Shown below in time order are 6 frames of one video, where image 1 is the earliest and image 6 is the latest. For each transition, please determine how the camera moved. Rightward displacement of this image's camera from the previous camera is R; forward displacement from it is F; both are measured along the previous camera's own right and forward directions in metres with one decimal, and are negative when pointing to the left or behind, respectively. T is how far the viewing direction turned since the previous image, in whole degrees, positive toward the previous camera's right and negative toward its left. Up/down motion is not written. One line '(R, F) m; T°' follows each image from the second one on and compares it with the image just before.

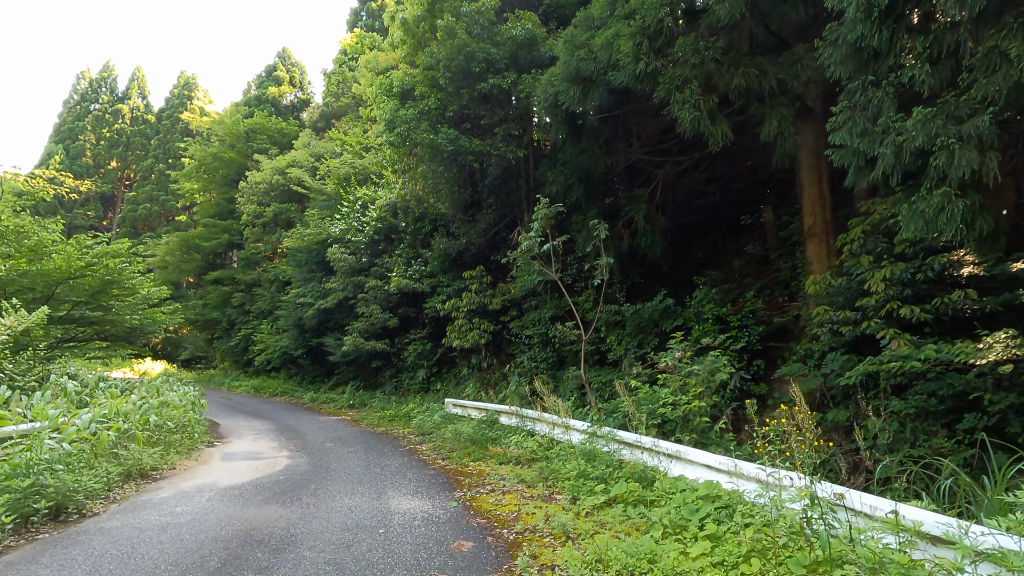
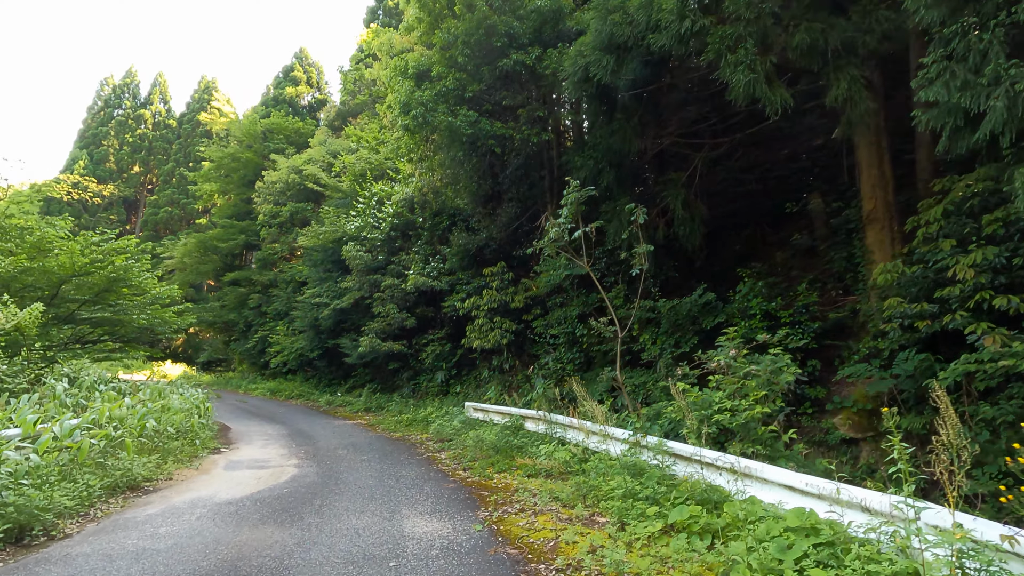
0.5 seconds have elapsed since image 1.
(-0.1, +0.7) m; -2°
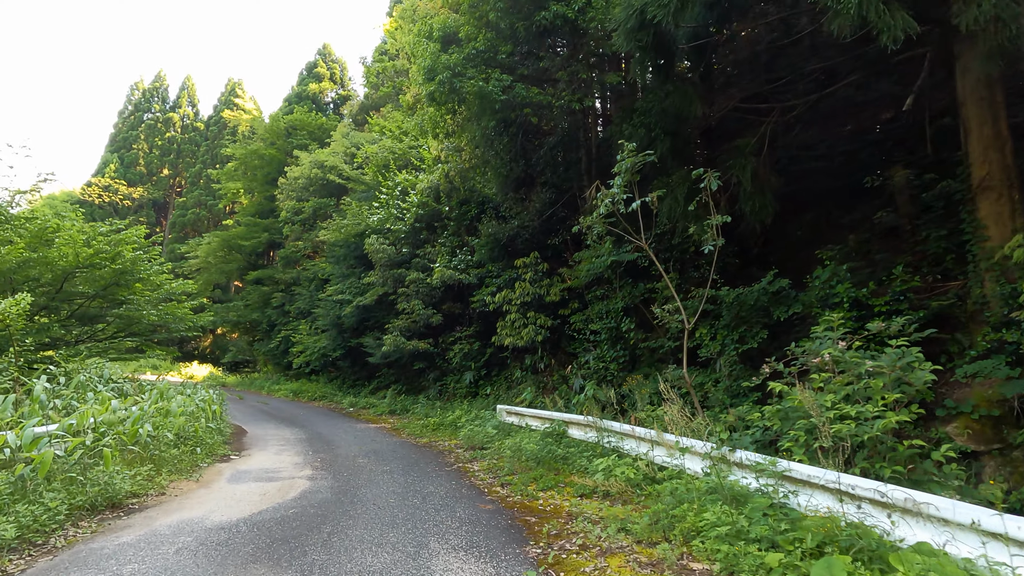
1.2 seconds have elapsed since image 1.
(-0.2, +1.0) m; -3°
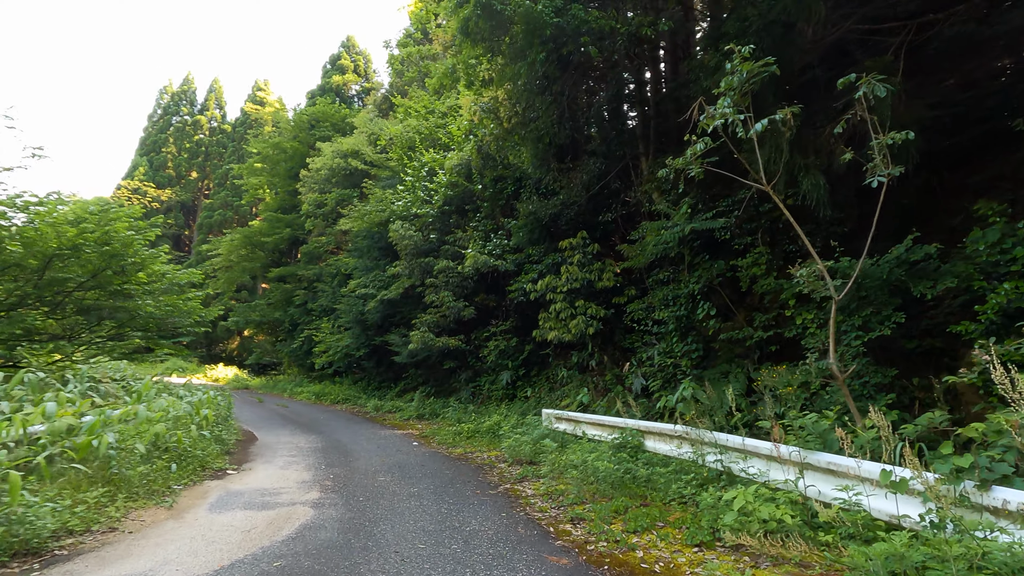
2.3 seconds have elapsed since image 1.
(-0.3, +1.5) m; -3°
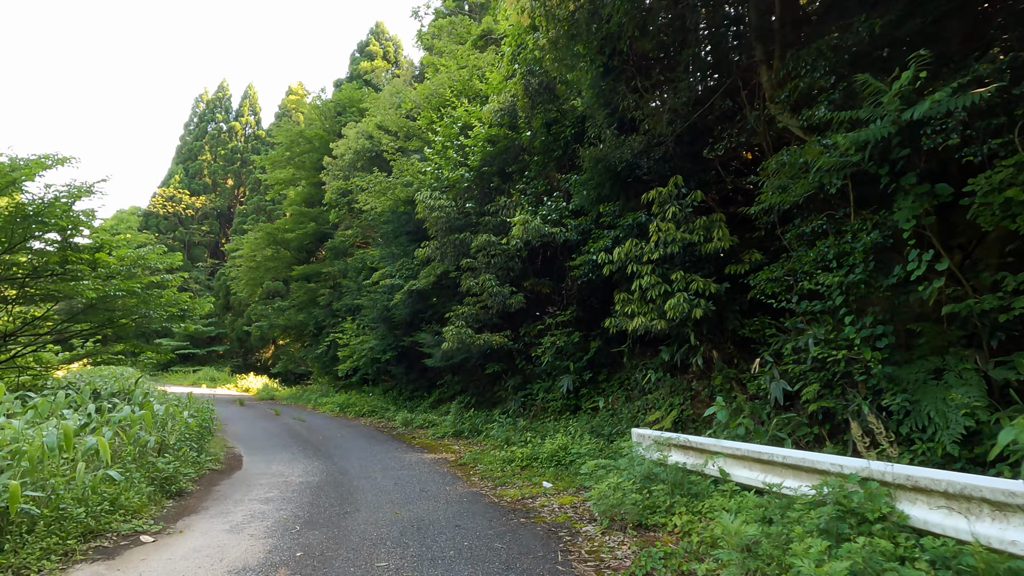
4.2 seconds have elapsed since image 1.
(-0.4, +2.6) m; -4°
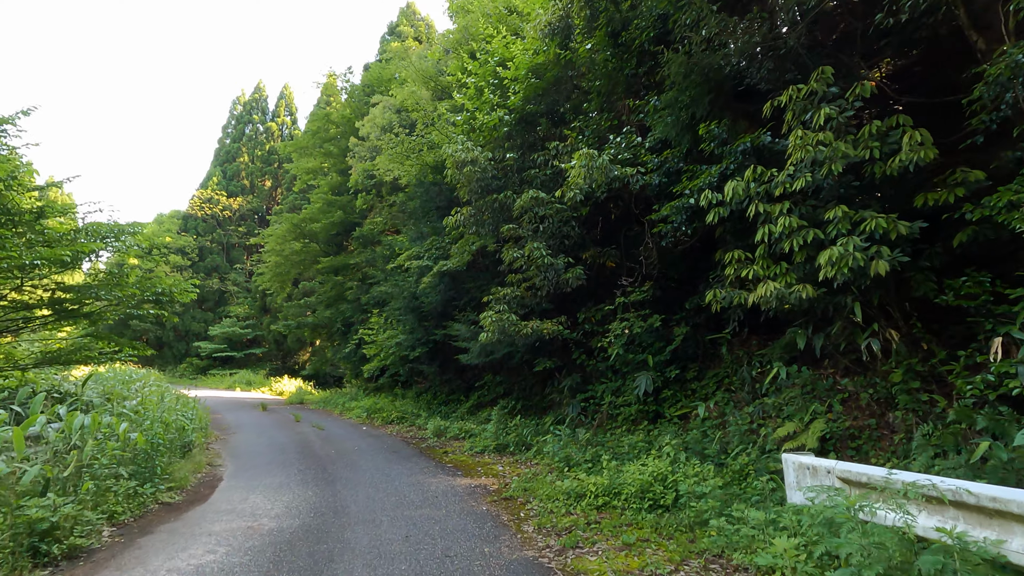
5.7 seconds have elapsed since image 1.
(-0.2, +2.1) m; -4°
